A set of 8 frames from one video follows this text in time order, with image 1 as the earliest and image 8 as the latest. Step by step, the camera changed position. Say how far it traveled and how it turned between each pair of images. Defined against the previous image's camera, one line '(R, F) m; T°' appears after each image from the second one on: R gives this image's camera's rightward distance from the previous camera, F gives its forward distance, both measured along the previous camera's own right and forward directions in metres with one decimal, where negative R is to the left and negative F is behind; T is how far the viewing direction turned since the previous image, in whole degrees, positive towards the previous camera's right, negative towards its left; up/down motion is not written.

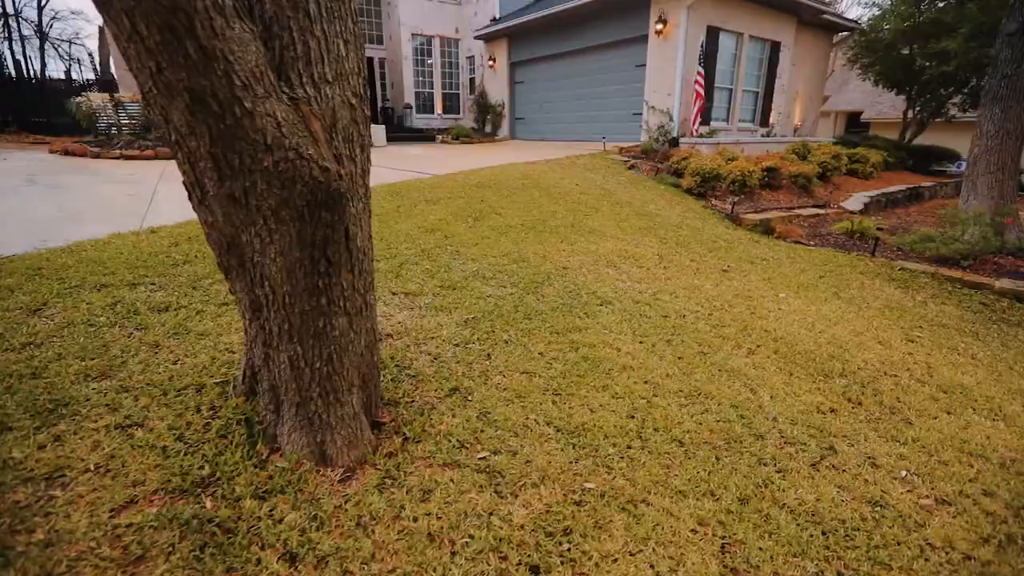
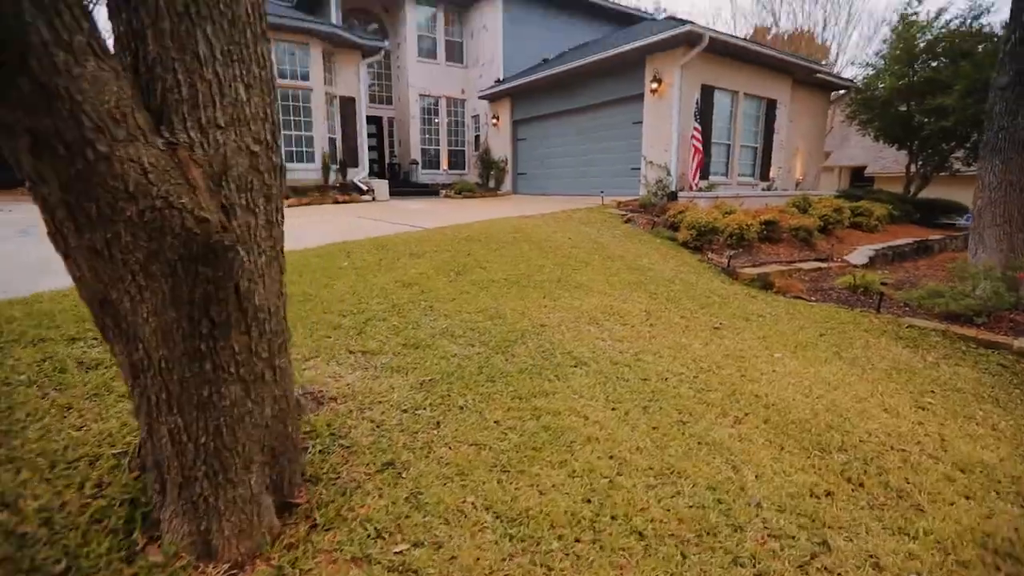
(+0.3, +0.2) m; -2°
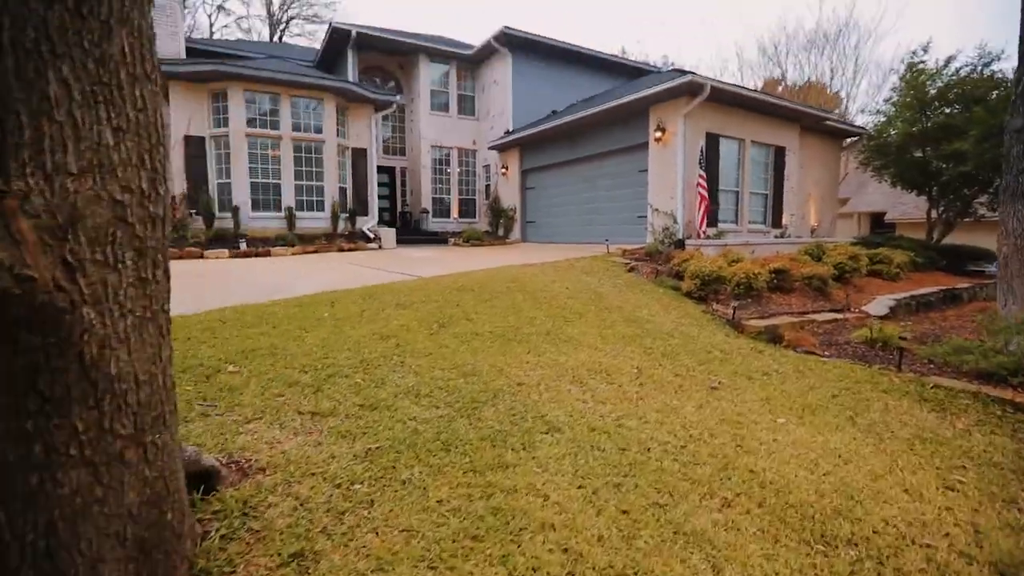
(+0.3, +0.2) m; -3°
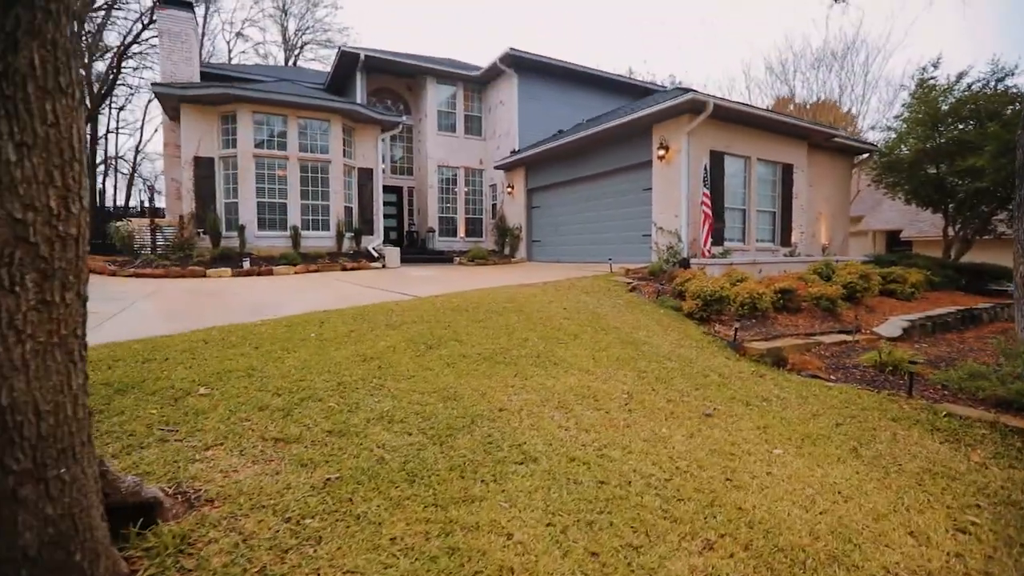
(+0.2, +0.1) m; -2°
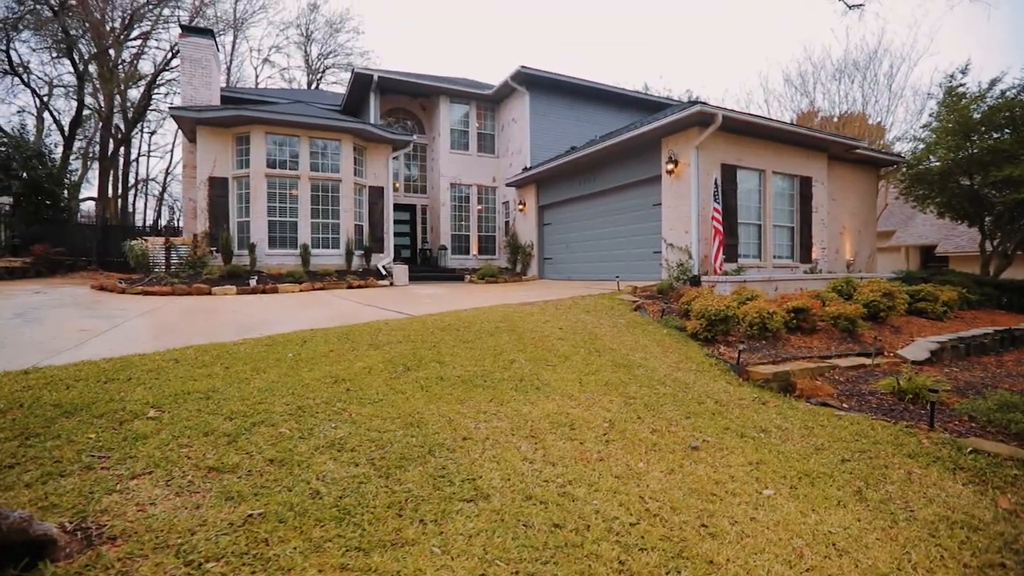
(+0.4, +0.2) m; -3°
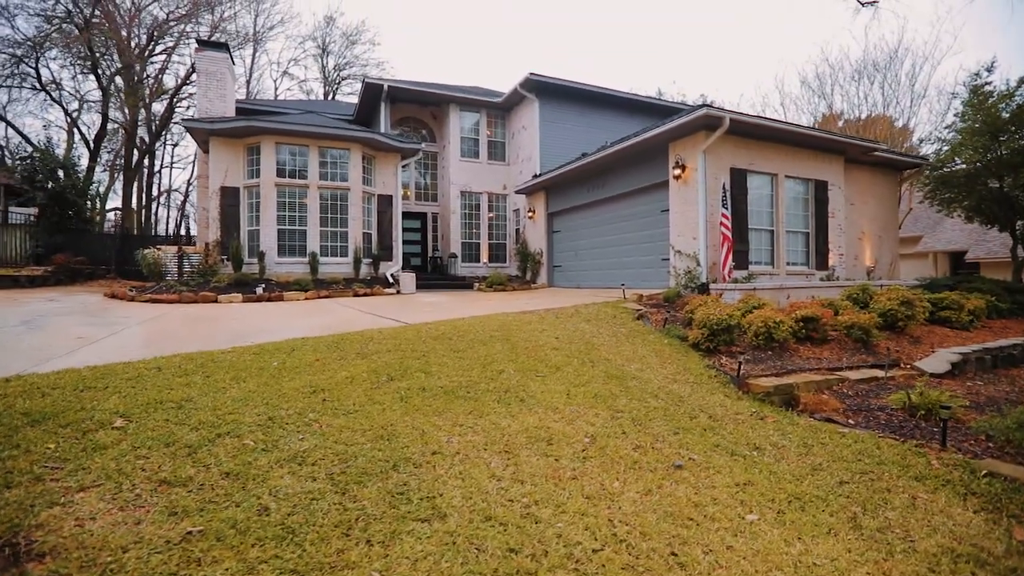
(+0.3, +0.1) m; -2°
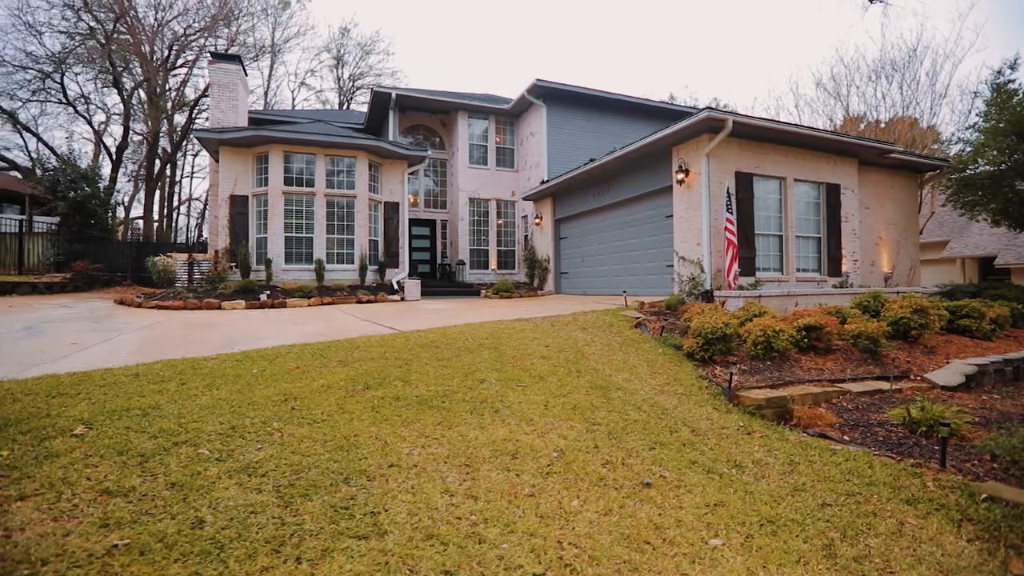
(+0.3, +0.1) m; -2°
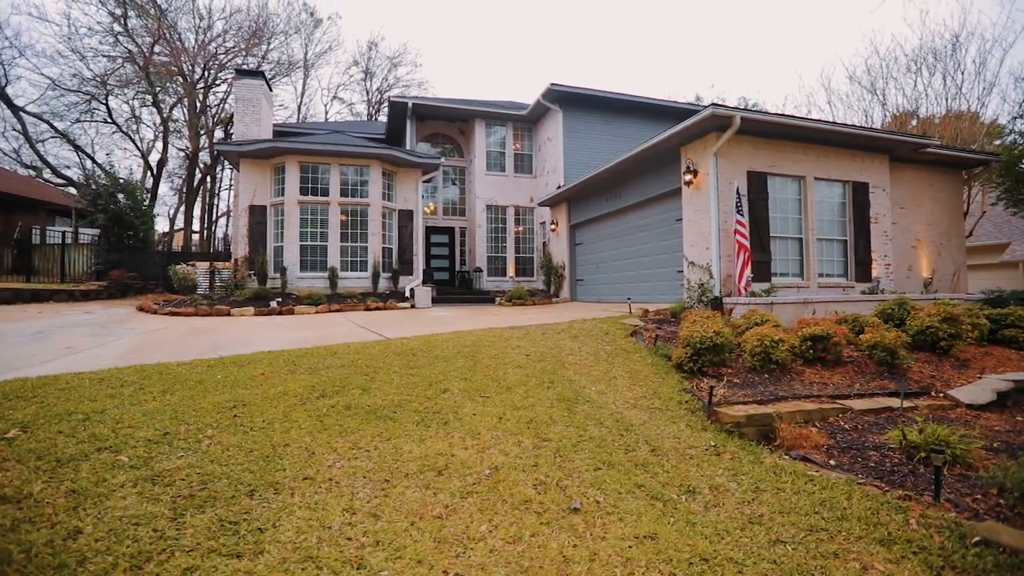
(+0.6, +0.2) m; -5°
